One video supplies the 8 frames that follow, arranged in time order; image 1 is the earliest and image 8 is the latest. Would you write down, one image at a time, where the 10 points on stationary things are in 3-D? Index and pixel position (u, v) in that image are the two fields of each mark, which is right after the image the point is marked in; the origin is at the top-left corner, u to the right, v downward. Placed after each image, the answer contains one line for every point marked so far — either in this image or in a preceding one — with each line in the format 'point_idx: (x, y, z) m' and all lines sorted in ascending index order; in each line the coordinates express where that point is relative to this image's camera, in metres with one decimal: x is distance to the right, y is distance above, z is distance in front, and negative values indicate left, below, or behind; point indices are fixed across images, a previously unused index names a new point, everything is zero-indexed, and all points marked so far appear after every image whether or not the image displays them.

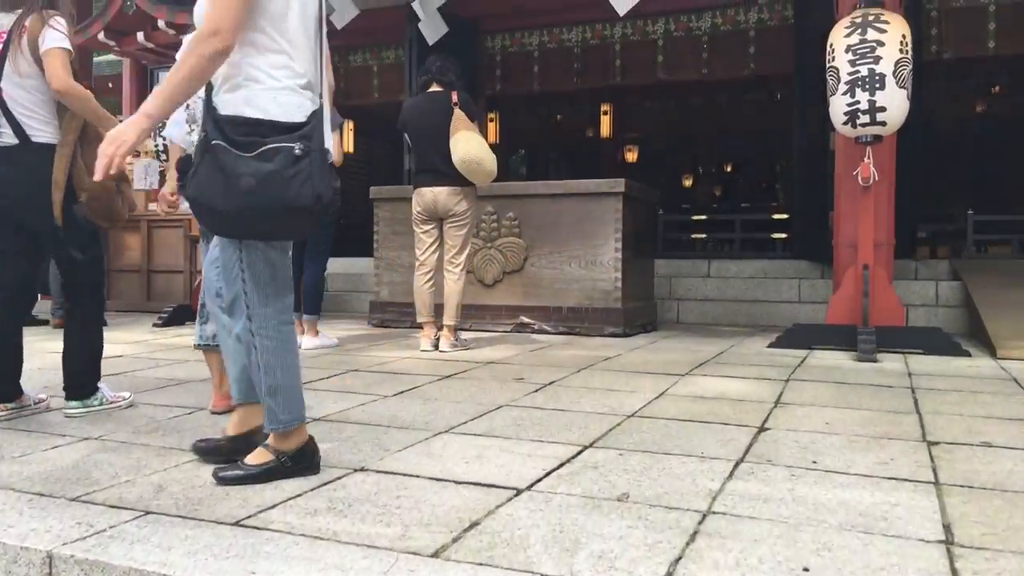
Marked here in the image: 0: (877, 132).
0: (+1.6, +0.7, +3.5) m
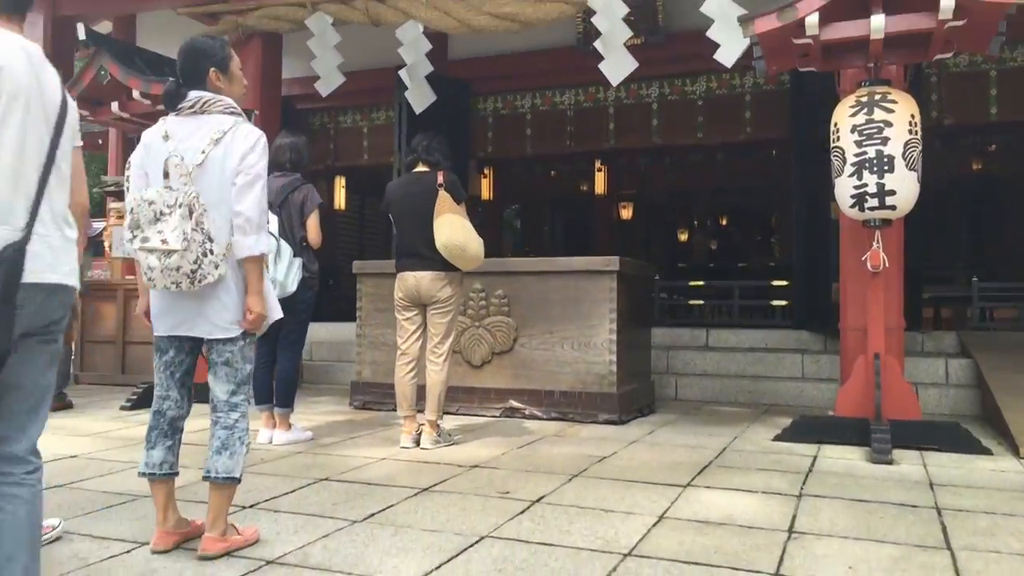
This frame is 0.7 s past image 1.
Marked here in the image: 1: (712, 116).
0: (+1.5, +0.3, +3.3) m
1: (+1.7, +1.5, +6.9) m
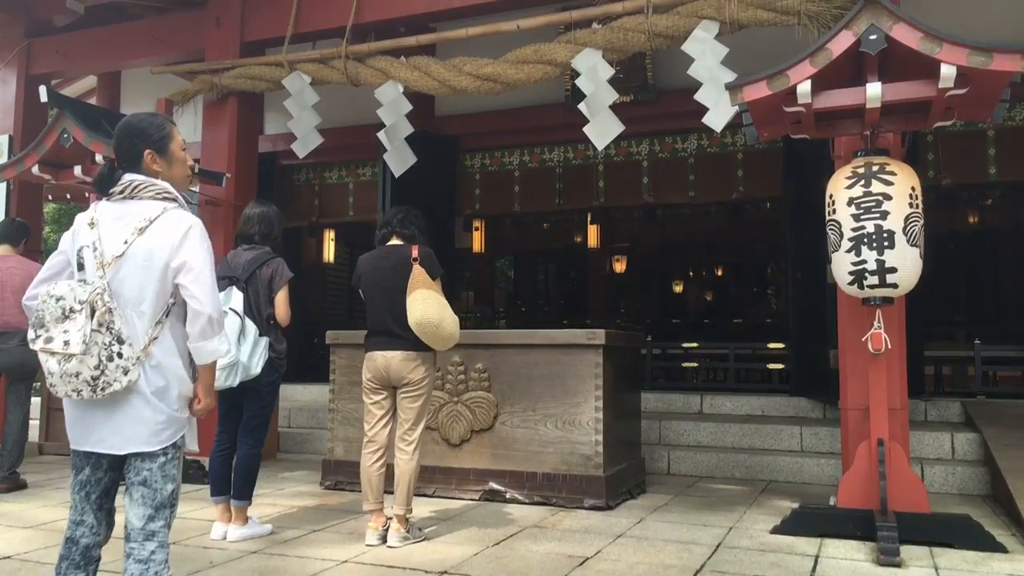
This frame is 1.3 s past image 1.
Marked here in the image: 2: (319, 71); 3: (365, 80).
0: (+1.4, 0.0, +3.1) m
1: (+1.6, +0.9, +6.8) m
2: (-1.2, +1.3, +5.0) m
3: (-0.9, +1.3, +4.9) m
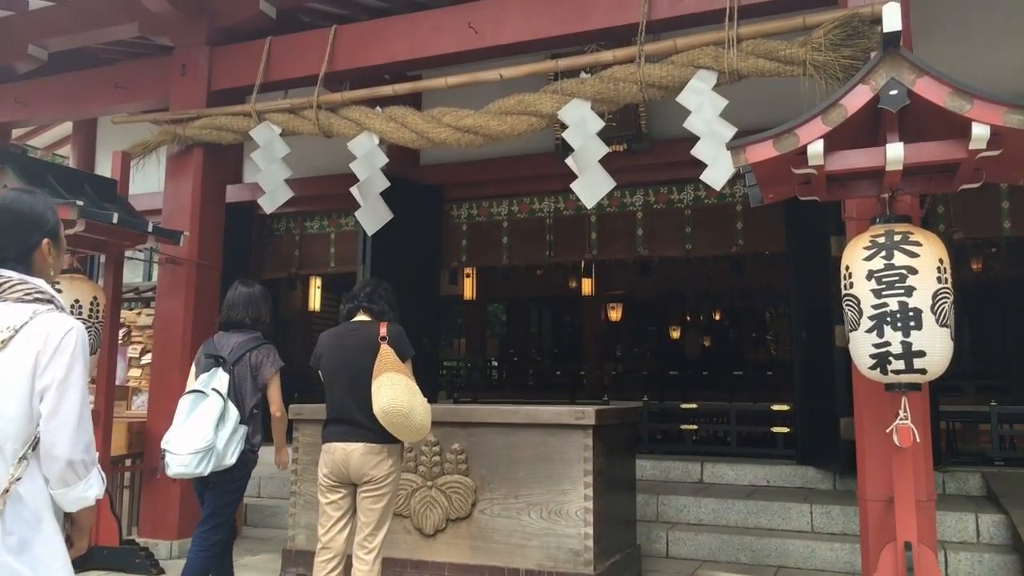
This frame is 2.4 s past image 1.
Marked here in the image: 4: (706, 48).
0: (+1.3, -0.3, +2.7) m
1: (+1.5, +0.5, +6.4) m
2: (-1.3, +1.0, +4.7) m
3: (-1.0, +0.9, +4.6) m
4: (+0.9, +1.1, +3.8) m
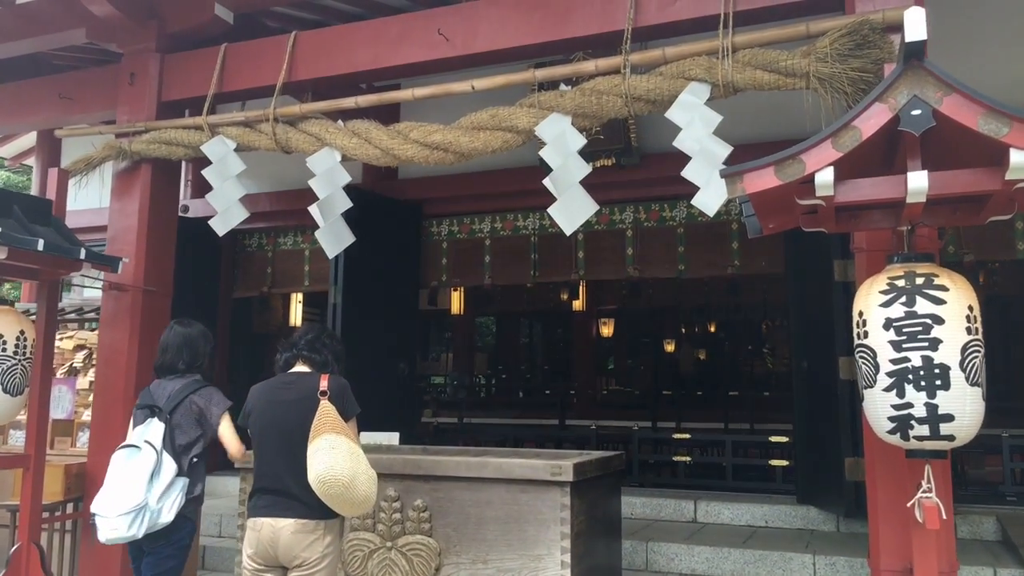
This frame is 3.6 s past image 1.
0: (+1.2, -0.5, +2.3) m
1: (+1.4, +0.3, +6.0) m
2: (-1.4, +0.8, +4.3) m
3: (-1.1, +0.7, +4.2) m
4: (+0.8, +1.0, +3.4) m
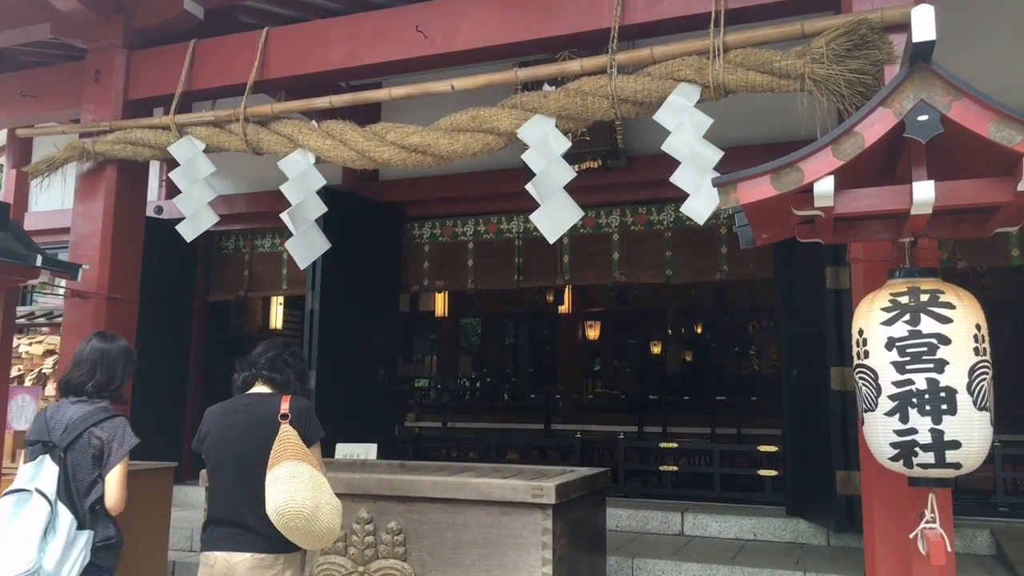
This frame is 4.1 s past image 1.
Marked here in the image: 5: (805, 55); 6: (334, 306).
0: (+1.2, -0.5, +2.2) m
1: (+1.2, +0.3, +5.9) m
2: (-1.5, +0.8, +4.1) m
3: (-1.2, +0.7, +4.0) m
4: (+0.7, +0.9, +3.3) m
5: (+1.1, +0.9, +3.0) m
6: (-1.3, -0.1, +5.9) m
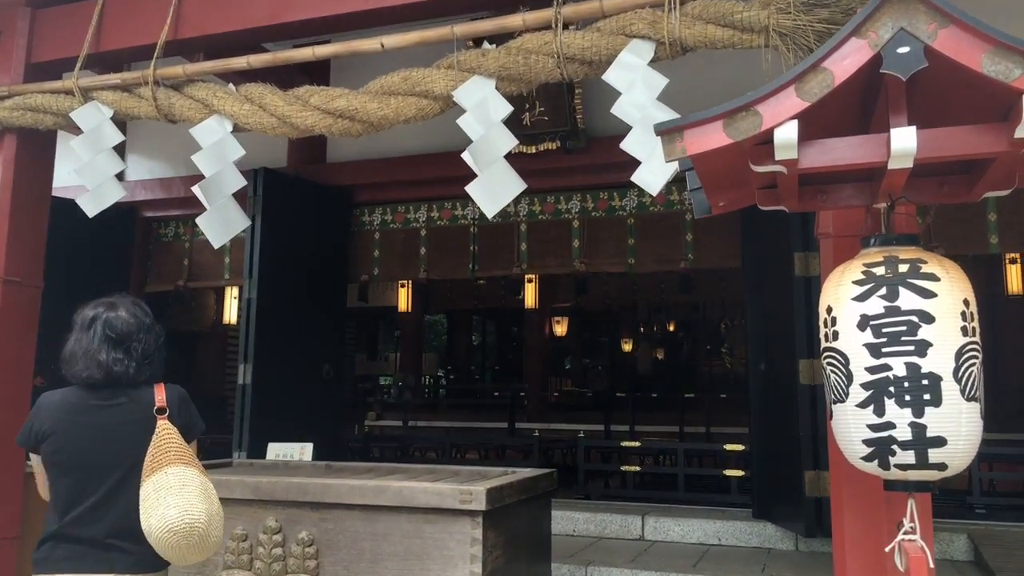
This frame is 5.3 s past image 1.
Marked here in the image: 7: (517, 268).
0: (+0.9, -0.4, +1.8) m
1: (+0.9, +0.3, +5.6) m
2: (-1.8, +0.8, +3.7) m
3: (-1.5, +0.8, +3.6) m
4: (+0.5, +1.0, +2.9) m
5: (+0.9, +1.0, +2.7) m
6: (-1.6, 0.0, +5.5) m
7: (0.0, +0.2, +5.9) m
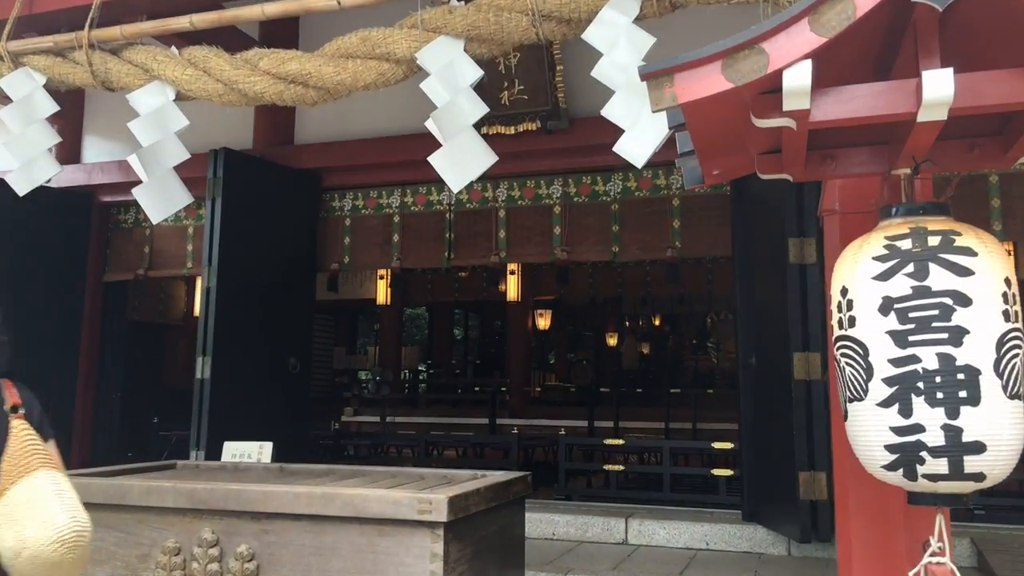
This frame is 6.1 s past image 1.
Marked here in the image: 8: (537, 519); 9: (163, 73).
0: (+0.9, -0.4, +1.5) m
1: (+0.8, +0.4, +5.3) m
2: (-1.9, +0.9, +3.3) m
3: (-1.6, +0.8, +3.3) m
4: (+0.4, +1.1, +2.6) m
5: (+0.8, +1.0, +2.4) m
6: (-1.8, 0.0, +5.2) m
7: (-0.1, +0.2, +5.6) m
8: (+0.2, -1.4, +4.9) m
9: (-1.4, +0.8, +3.2) m
